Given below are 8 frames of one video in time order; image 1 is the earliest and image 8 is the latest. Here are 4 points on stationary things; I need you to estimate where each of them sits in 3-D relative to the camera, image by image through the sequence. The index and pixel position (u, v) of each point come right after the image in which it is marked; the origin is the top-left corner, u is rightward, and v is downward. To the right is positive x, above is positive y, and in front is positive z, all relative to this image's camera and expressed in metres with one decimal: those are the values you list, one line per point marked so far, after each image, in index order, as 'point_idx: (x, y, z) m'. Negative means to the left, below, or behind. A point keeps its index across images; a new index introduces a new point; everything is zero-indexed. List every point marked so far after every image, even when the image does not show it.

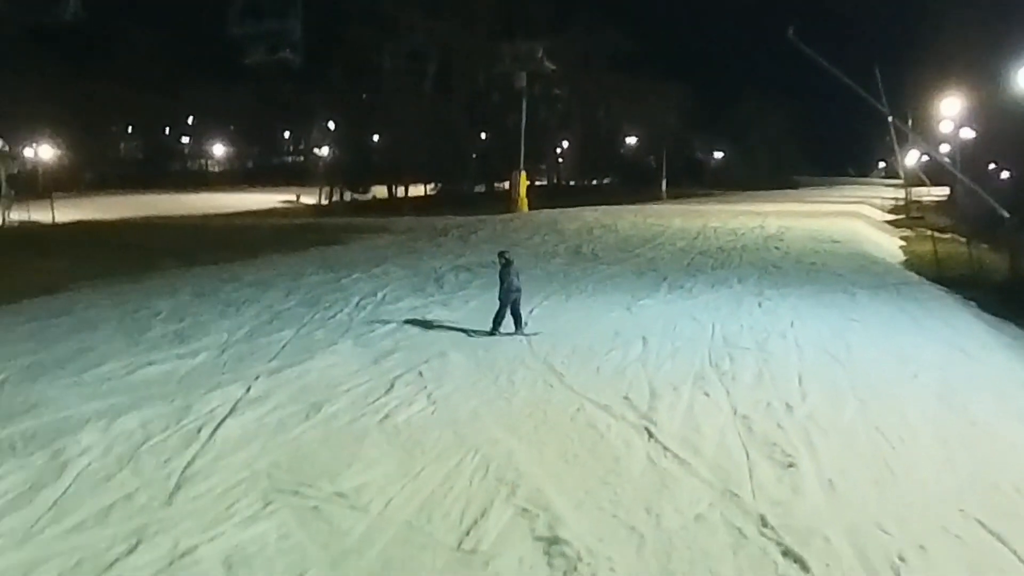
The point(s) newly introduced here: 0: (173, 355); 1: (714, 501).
0: (-5.1, -1.1, +9.5) m
1: (+2.2, -2.3, +6.7) m
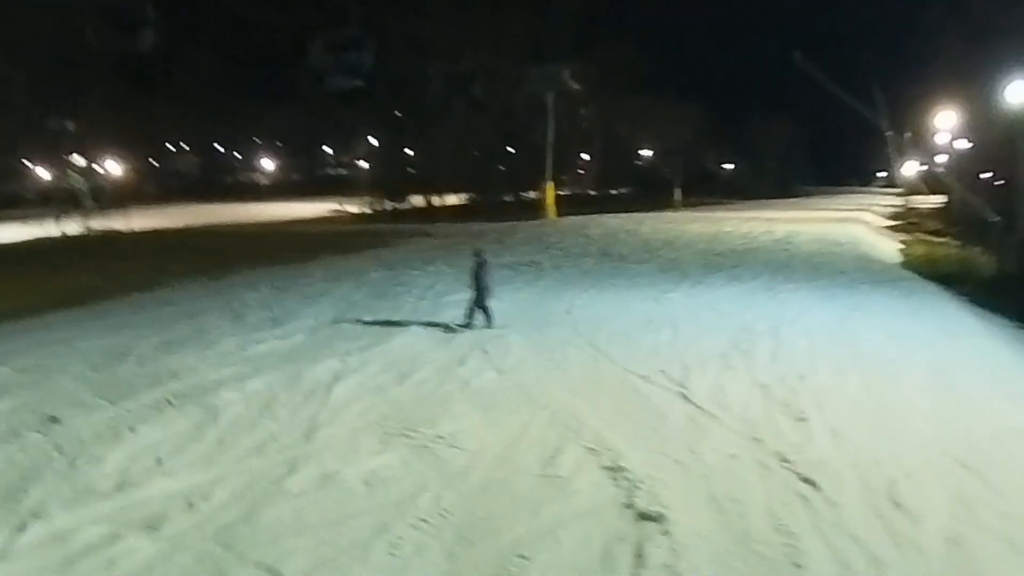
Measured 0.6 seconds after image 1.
0: (-4.2, -1.0, +11.1) m
1: (+3.1, -2.1, +8.2) m
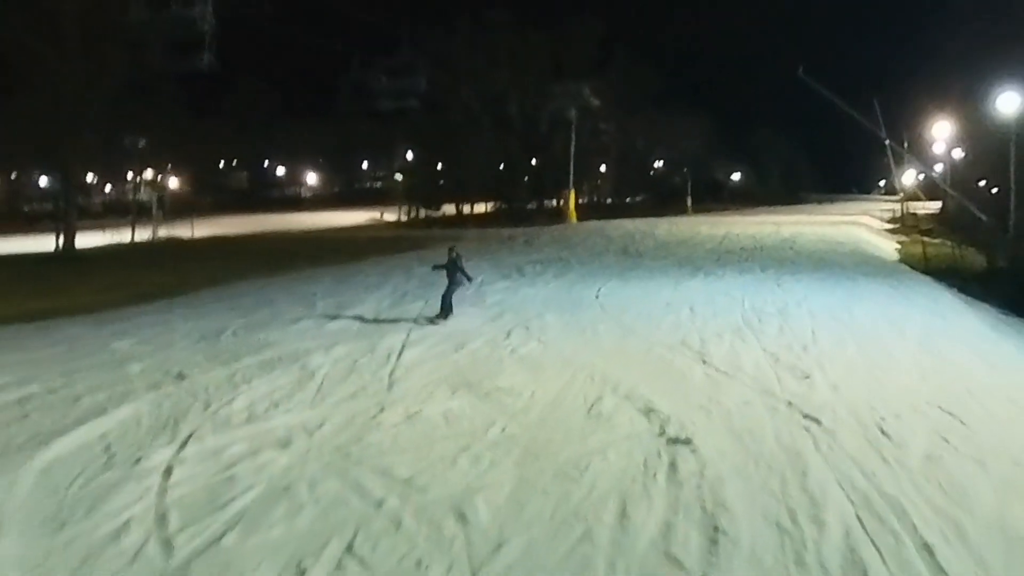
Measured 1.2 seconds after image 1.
0: (-3.4, -0.7, +12.7) m
1: (+3.9, -1.7, +9.7) m
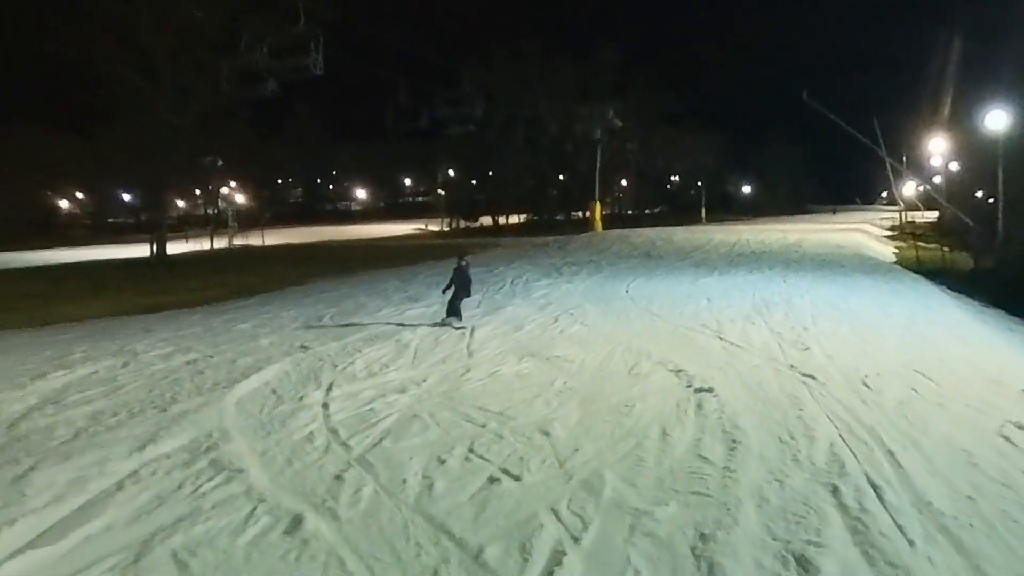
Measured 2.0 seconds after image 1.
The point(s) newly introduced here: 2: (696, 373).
0: (-2.3, -0.6, +15.1) m
1: (+4.9, -1.4, +12.0) m
2: (+3.4, -1.6, +11.2) m
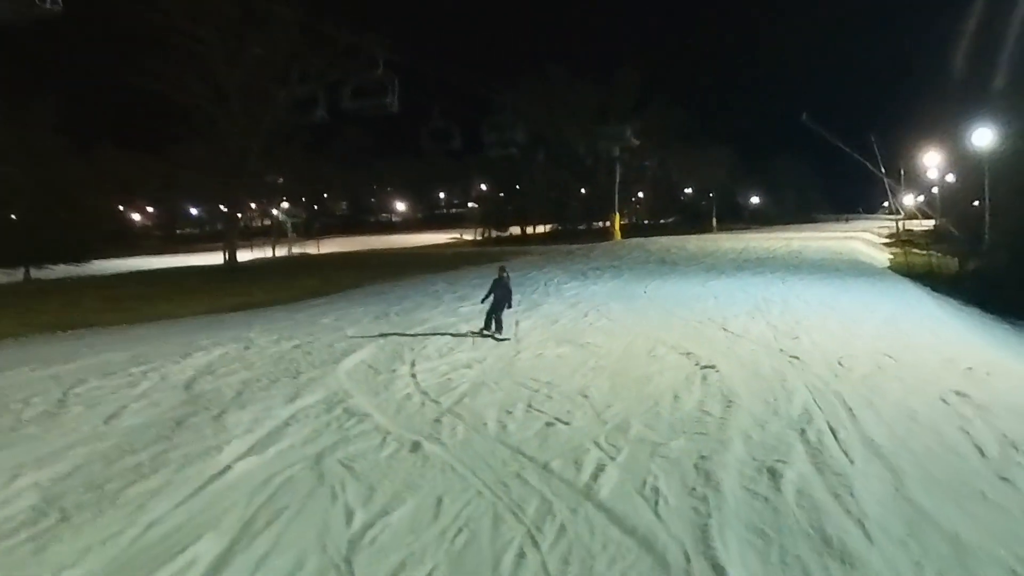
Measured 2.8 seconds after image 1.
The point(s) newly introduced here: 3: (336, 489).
0: (-1.3, -0.6, +17.9) m
1: (+5.9, -1.4, +14.5) m
2: (+4.3, -1.5, +13.8) m
3: (-2.2, -2.5, +7.7) m
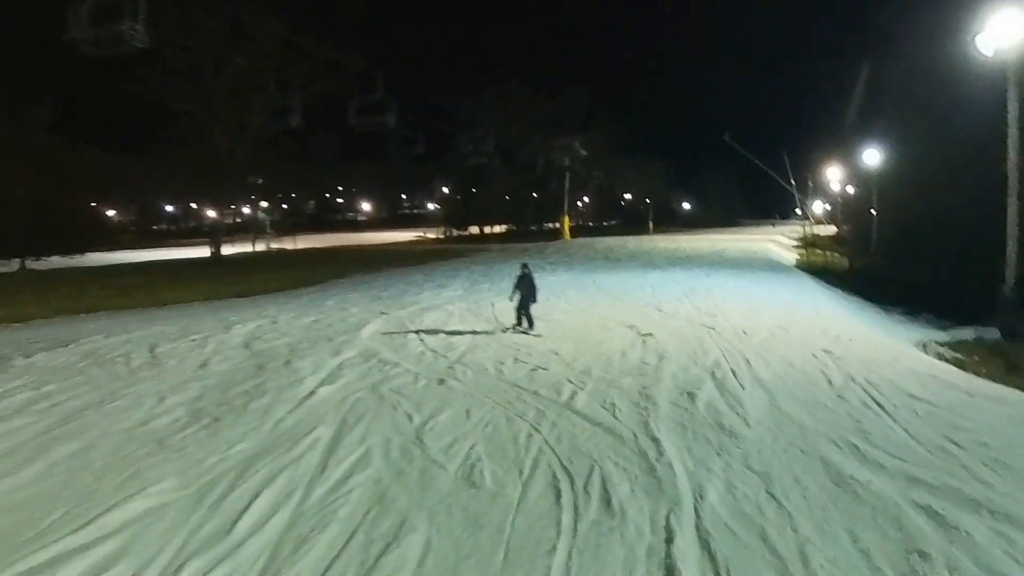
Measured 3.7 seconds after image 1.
0: (-2.2, -0.2, +21.2) m
1: (+5.3, -1.0, +18.6) m
2: (+3.8, -1.2, +17.8) m
3: (-2.1, -2.1, +11.0) m
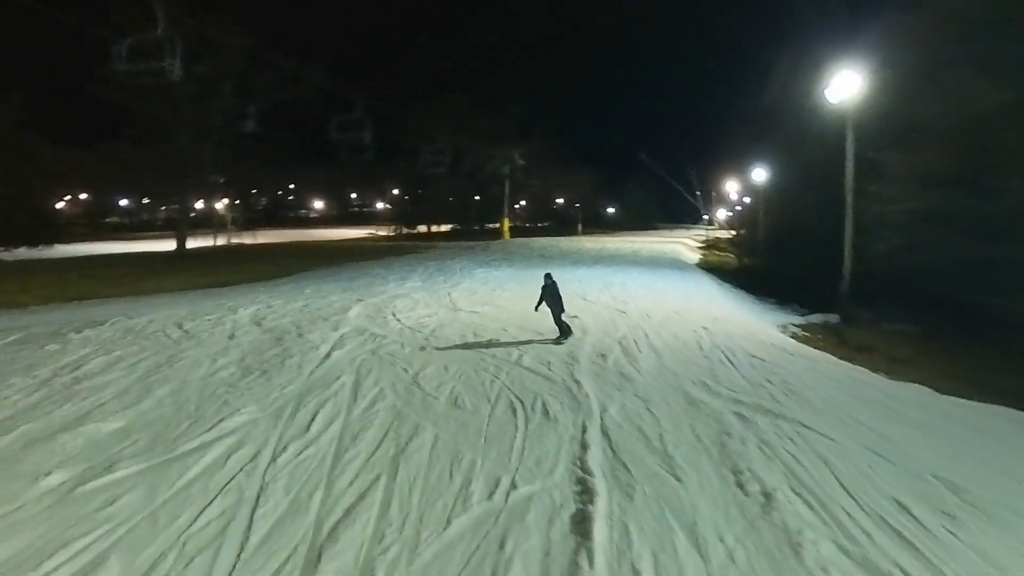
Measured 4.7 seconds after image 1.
0: (-4.1, +0.1, +25.1) m
1: (+3.5, -0.8, +23.3) m
2: (+2.2, -0.9, +22.3) m
3: (-3.0, -1.8, +14.9) m
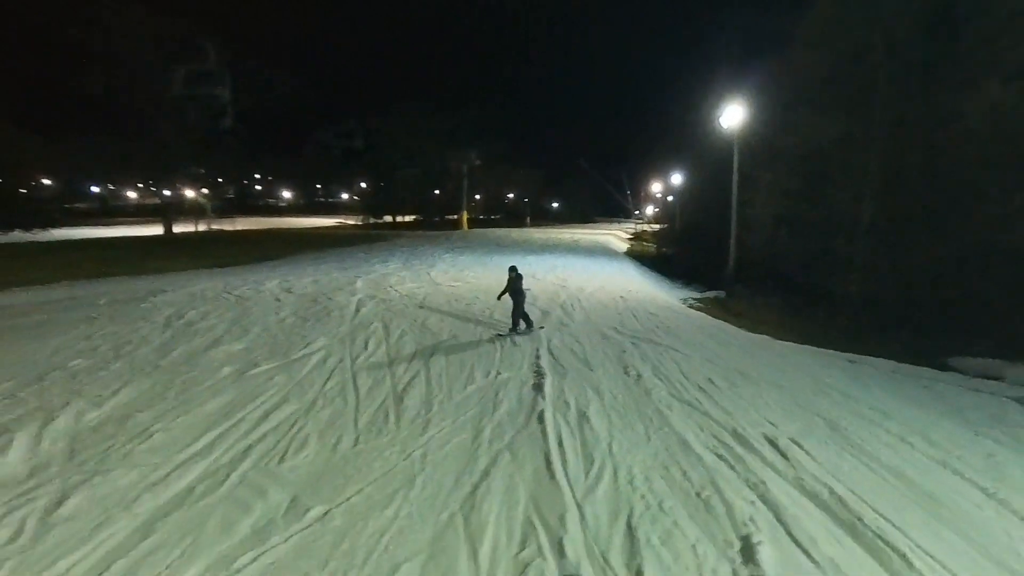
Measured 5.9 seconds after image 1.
0: (-5.9, +1.1, +31.4) m
1: (+1.9, +0.2, +30.3) m
2: (+0.6, 0.0, +29.2) m
3: (-3.9, -1.0, +21.4) m
